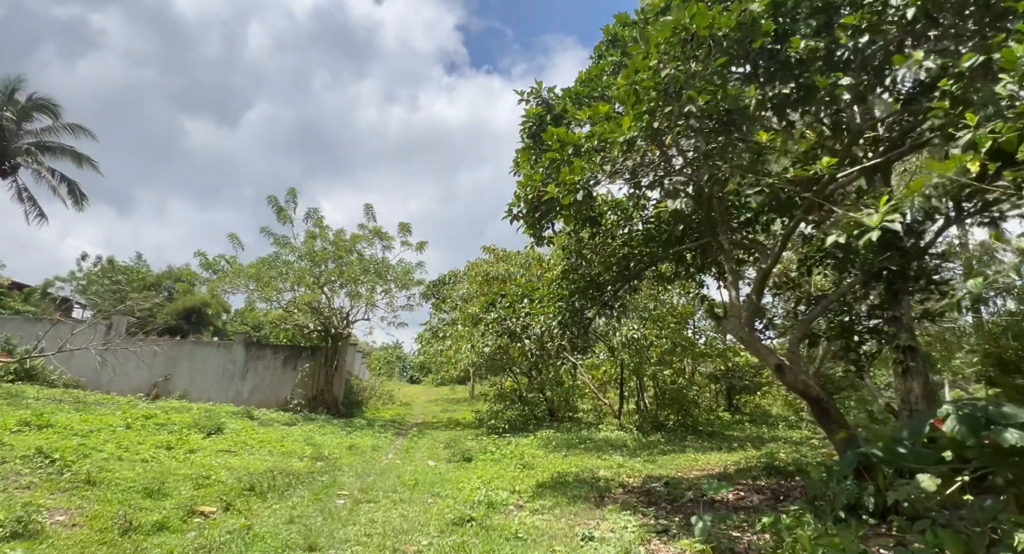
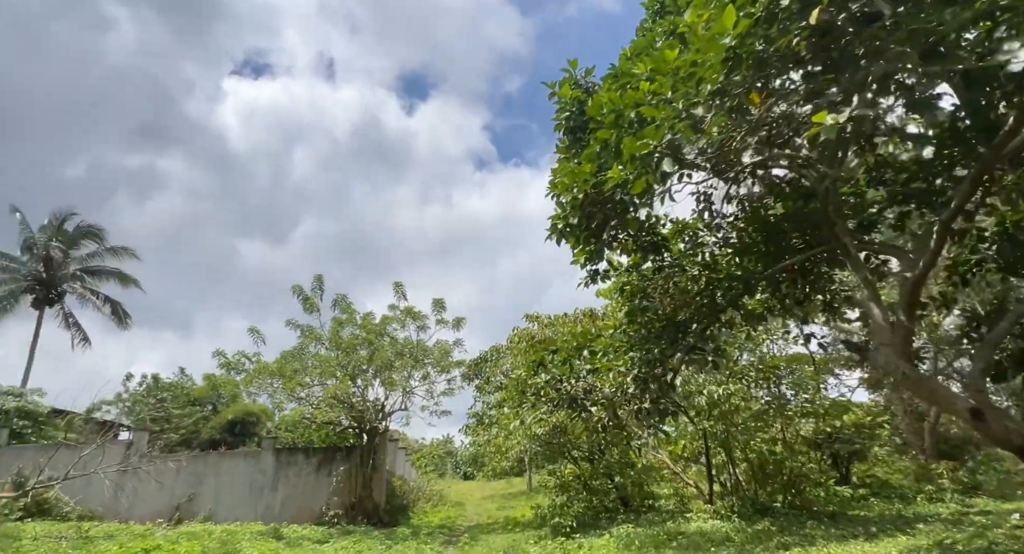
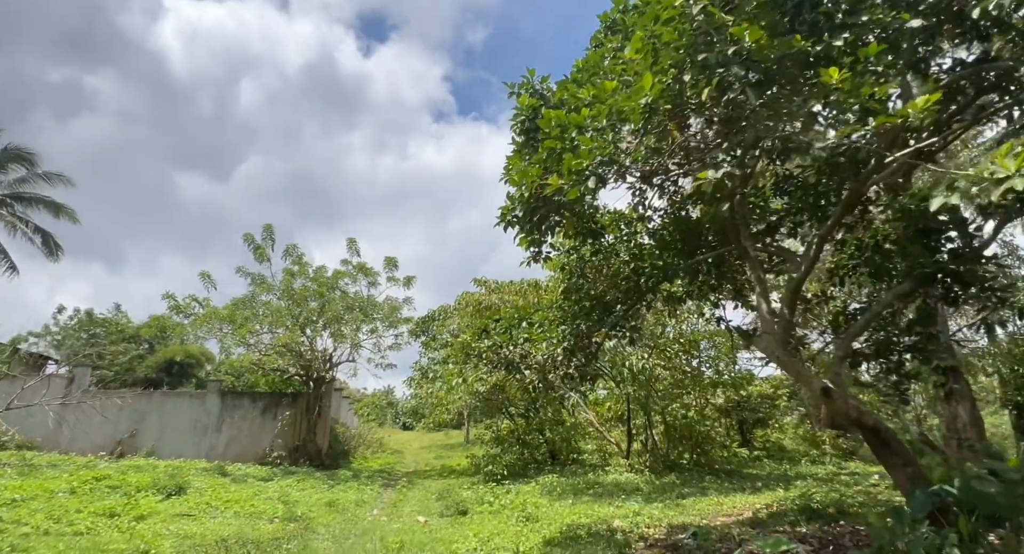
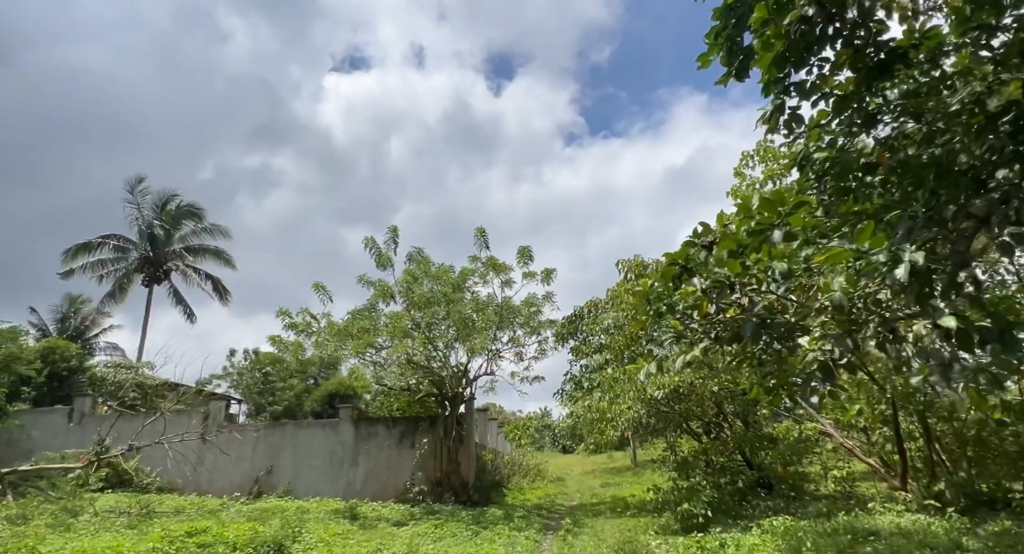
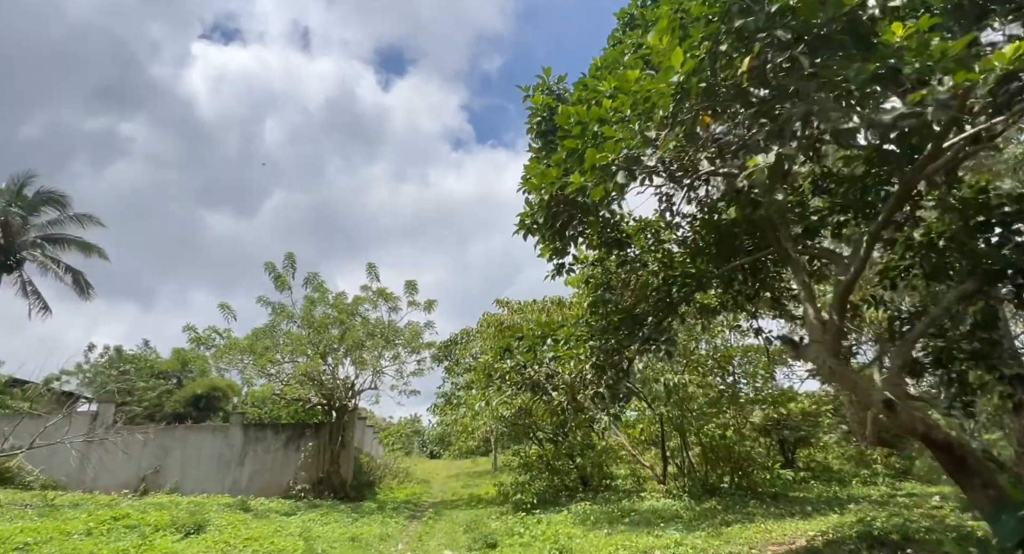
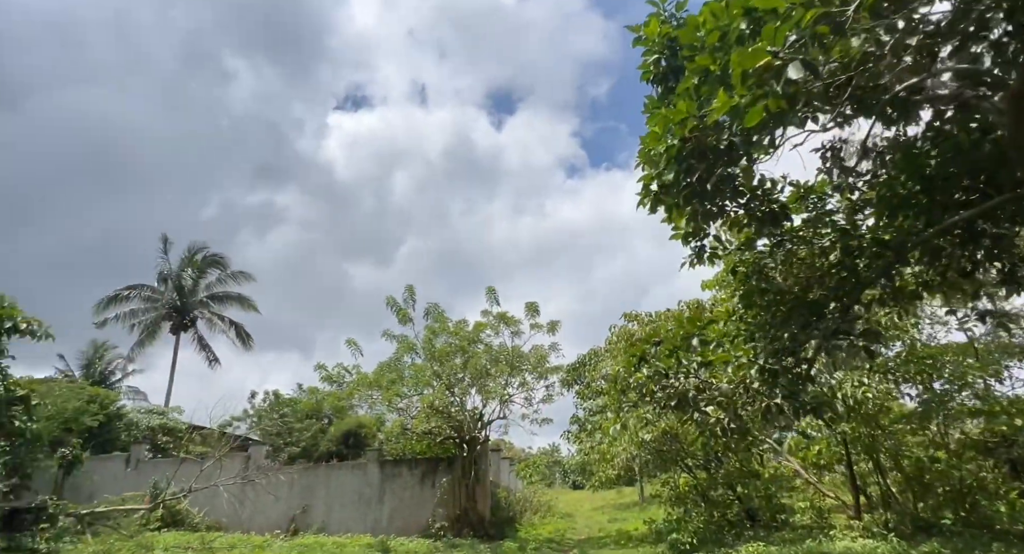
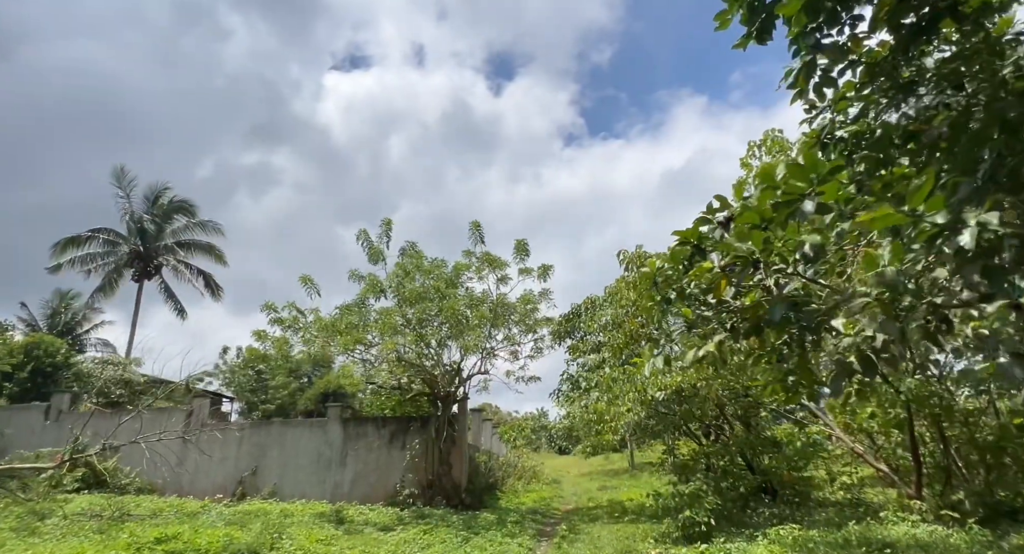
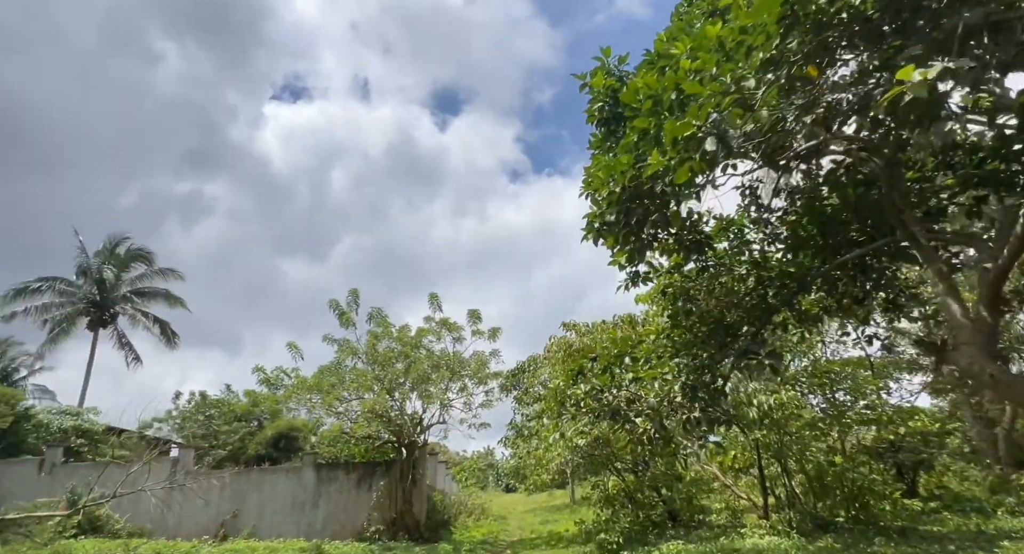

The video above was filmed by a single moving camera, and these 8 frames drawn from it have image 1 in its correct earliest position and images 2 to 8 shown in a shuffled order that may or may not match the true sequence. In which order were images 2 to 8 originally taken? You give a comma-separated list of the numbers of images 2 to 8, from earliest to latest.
3, 5, 2, 8, 6, 4, 7
